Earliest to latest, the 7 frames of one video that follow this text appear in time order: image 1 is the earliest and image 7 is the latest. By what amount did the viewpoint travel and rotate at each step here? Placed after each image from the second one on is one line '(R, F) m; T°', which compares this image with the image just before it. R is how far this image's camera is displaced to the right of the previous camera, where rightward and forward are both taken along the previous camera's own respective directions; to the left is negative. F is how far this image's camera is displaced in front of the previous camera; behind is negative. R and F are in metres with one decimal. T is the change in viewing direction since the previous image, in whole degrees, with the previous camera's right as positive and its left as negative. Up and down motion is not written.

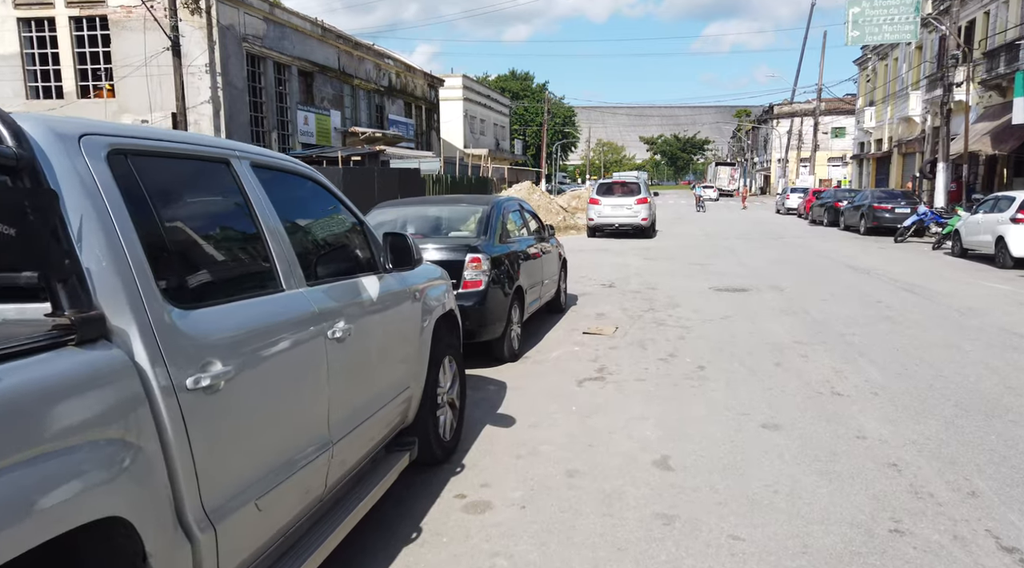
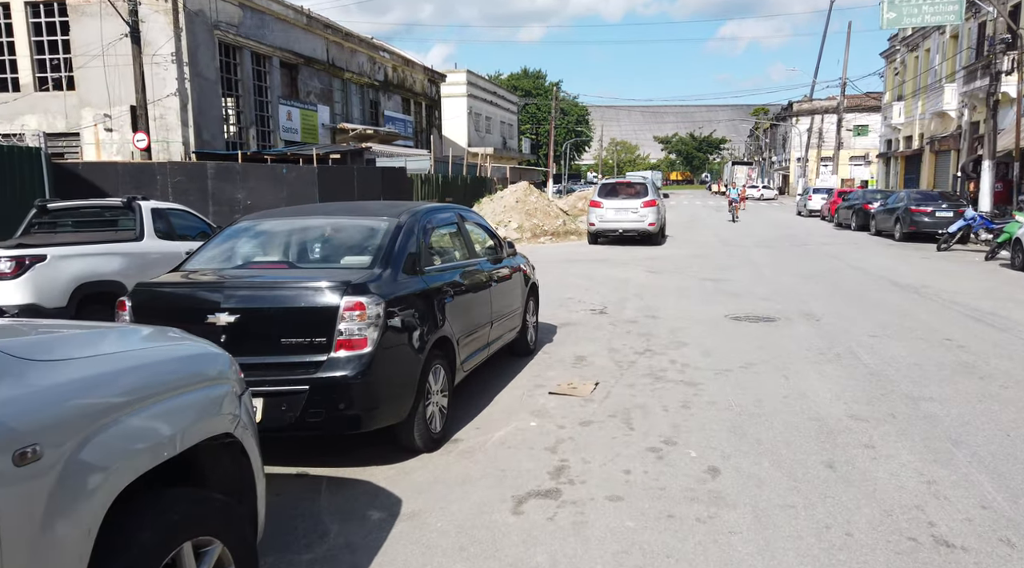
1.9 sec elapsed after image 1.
(+0.6, +2.4) m; -1°
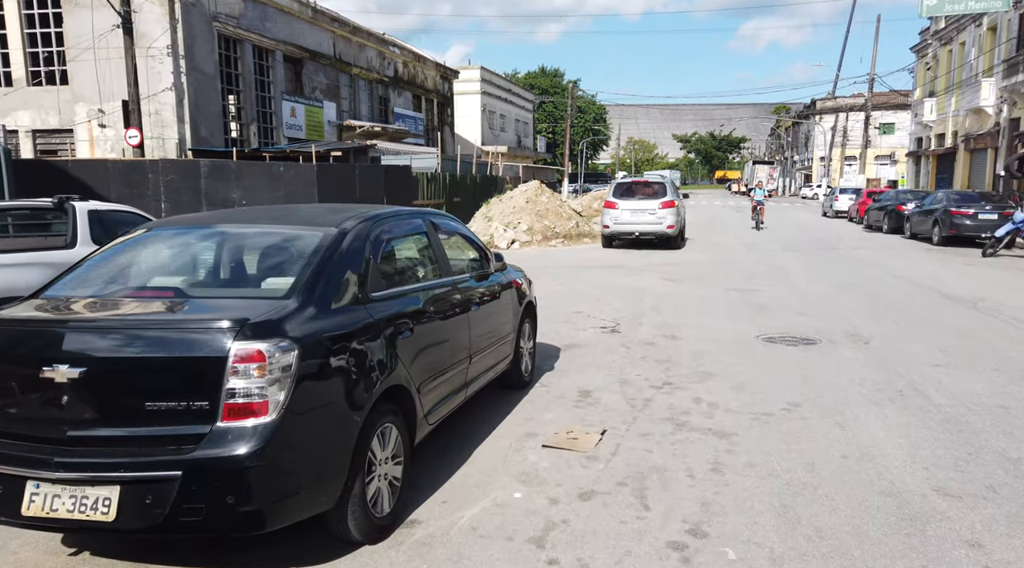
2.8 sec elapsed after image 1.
(+0.2, +1.2) m; -1°
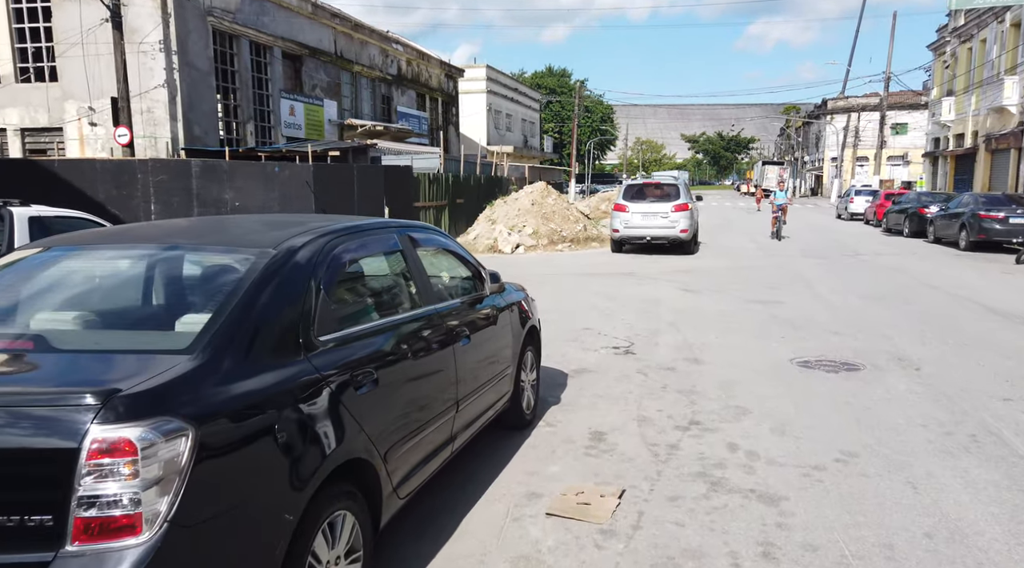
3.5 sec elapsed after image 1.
(0.0, +0.9) m; 0°
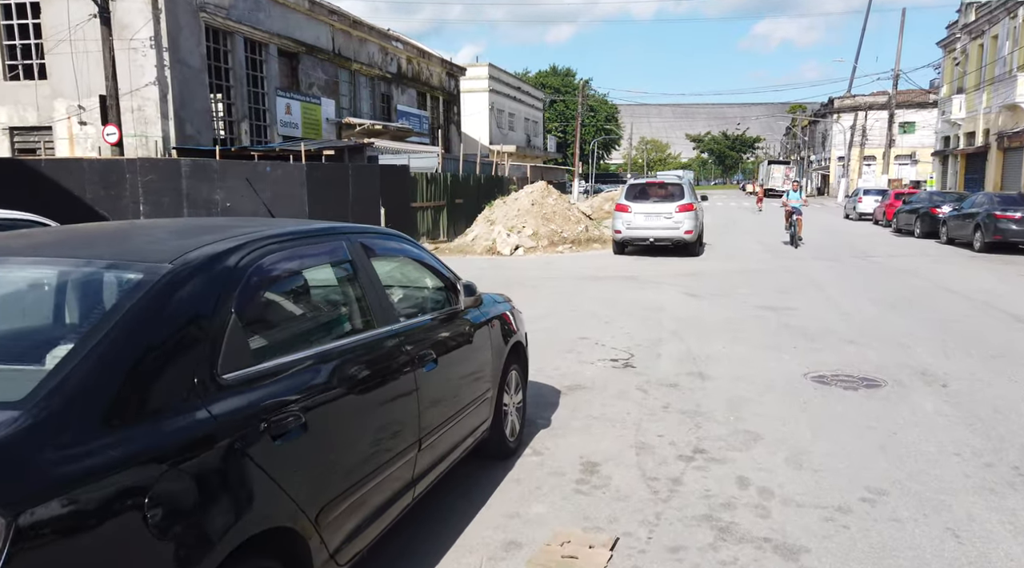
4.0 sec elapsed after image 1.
(+0.1, +0.6) m; 0°
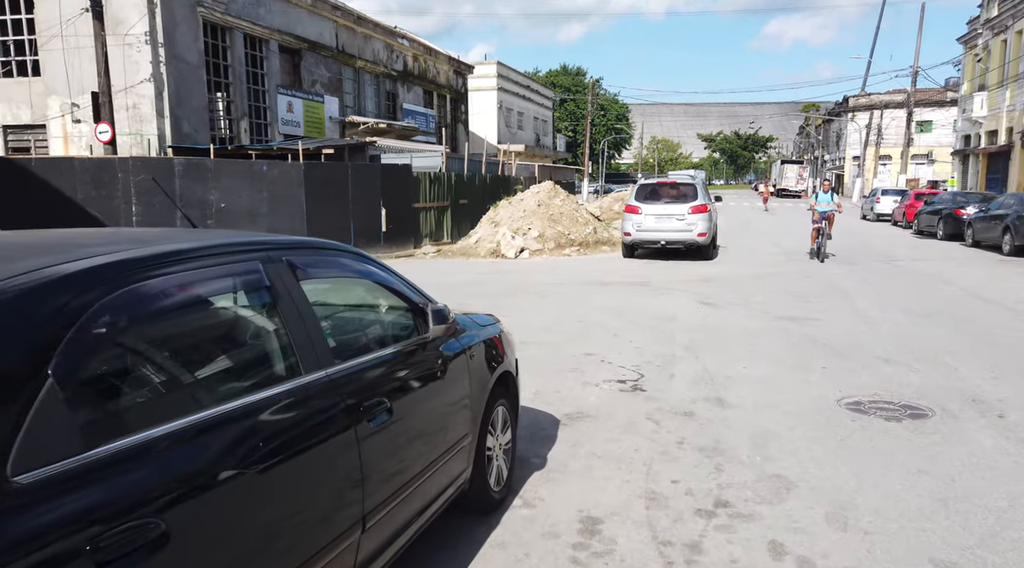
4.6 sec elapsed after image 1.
(+0.1, +0.8) m; -1°
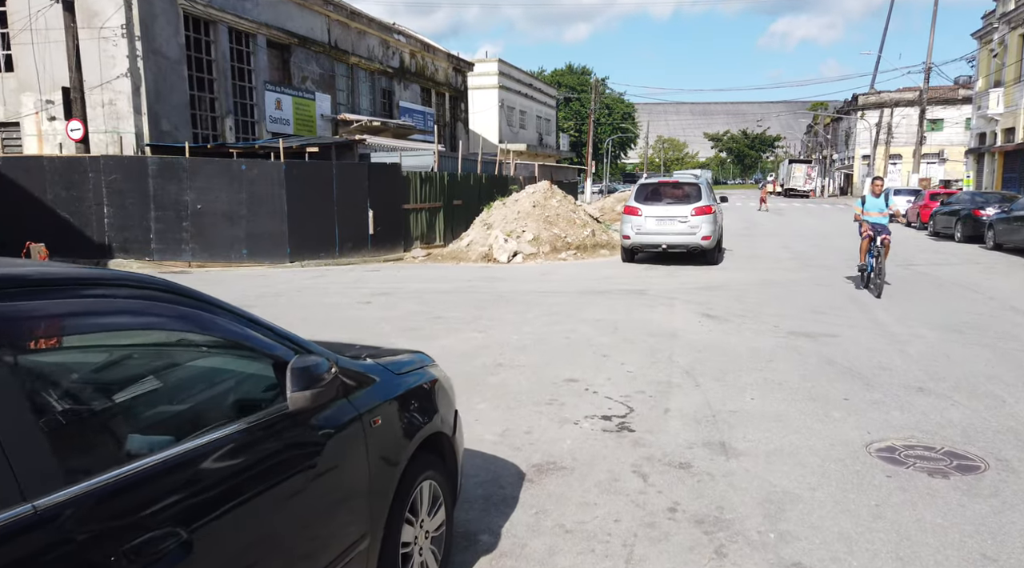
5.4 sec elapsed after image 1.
(+0.3, +1.0) m; 0°
